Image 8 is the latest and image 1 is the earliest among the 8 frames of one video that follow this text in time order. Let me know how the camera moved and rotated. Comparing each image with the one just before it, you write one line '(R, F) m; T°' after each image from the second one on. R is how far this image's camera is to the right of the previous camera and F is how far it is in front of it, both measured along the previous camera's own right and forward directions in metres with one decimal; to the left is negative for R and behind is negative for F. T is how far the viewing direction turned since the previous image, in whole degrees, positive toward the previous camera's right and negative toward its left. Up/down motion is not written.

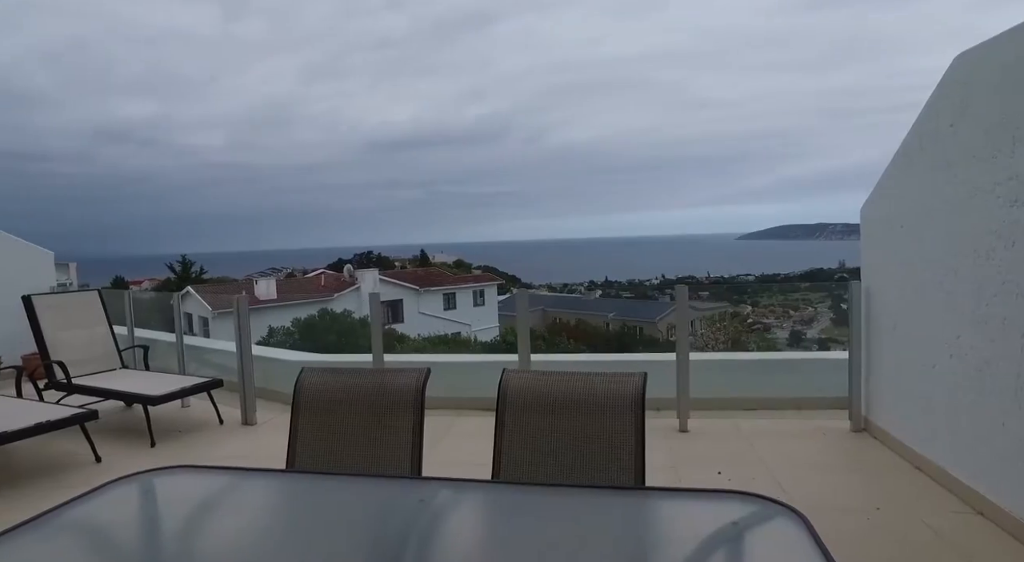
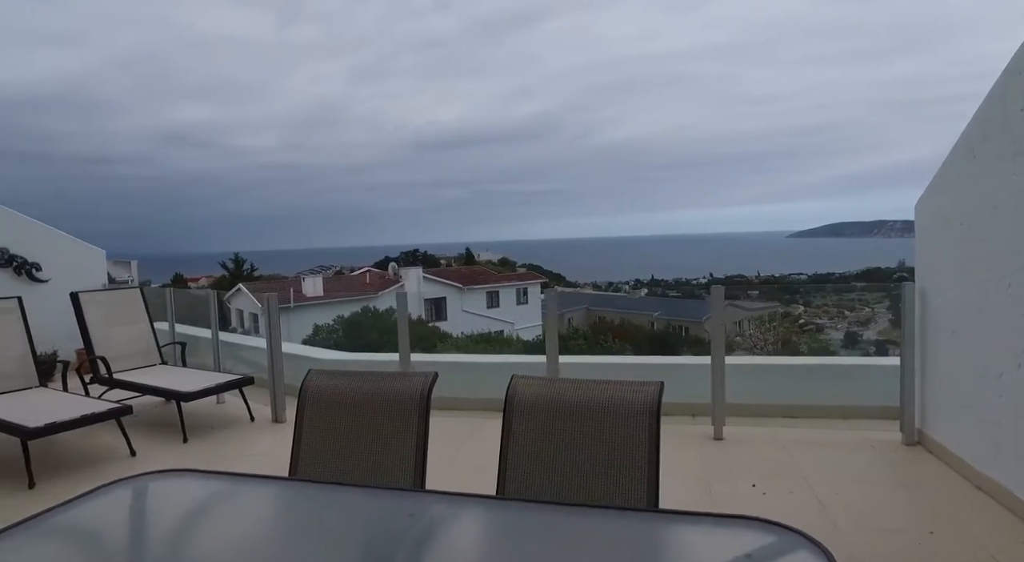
(+0.1, +0.1) m; -4°
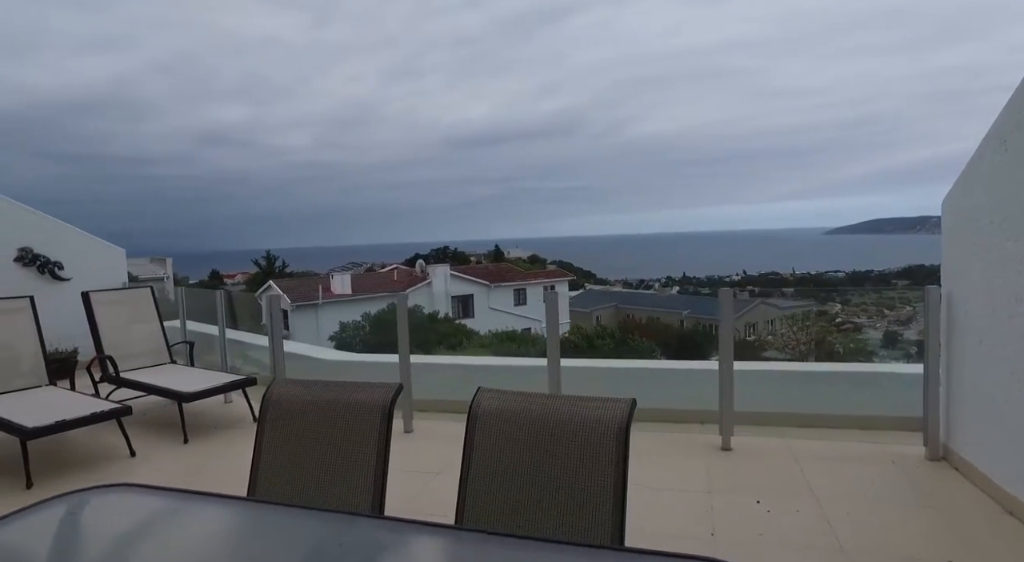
(+0.1, +0.1) m; -3°
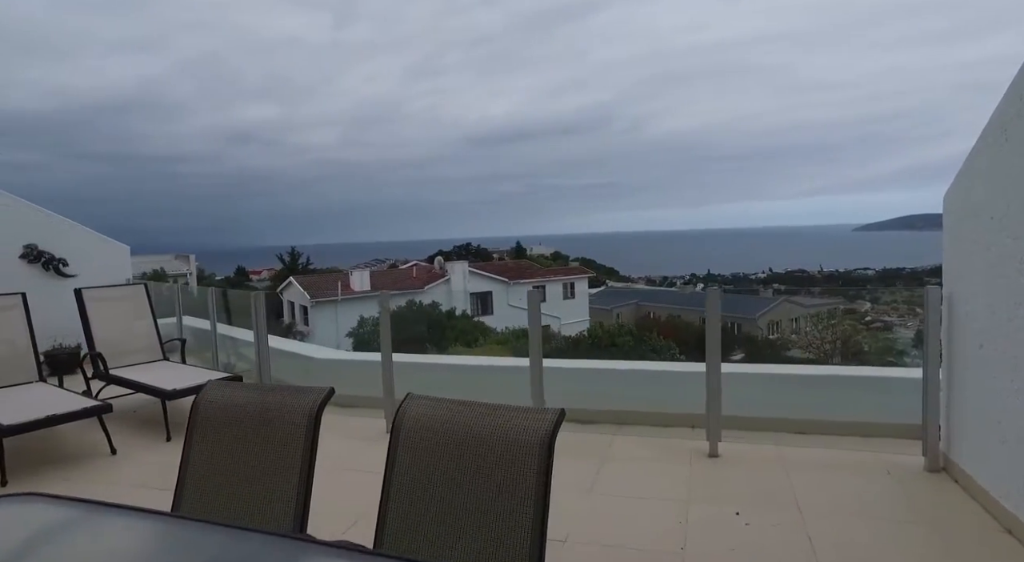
(+0.2, +0.1) m; -2°
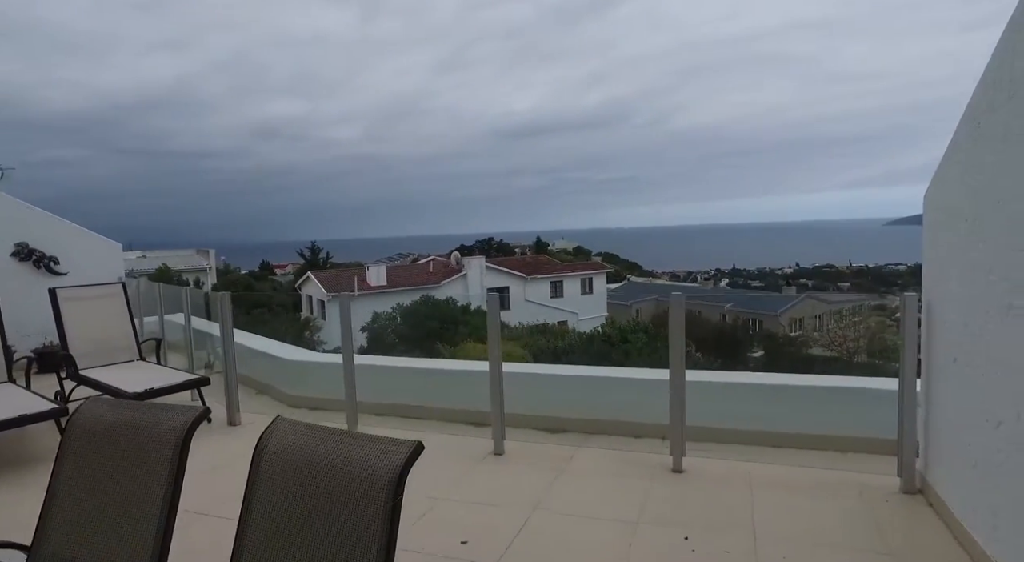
(+0.3, +0.1) m; -2°
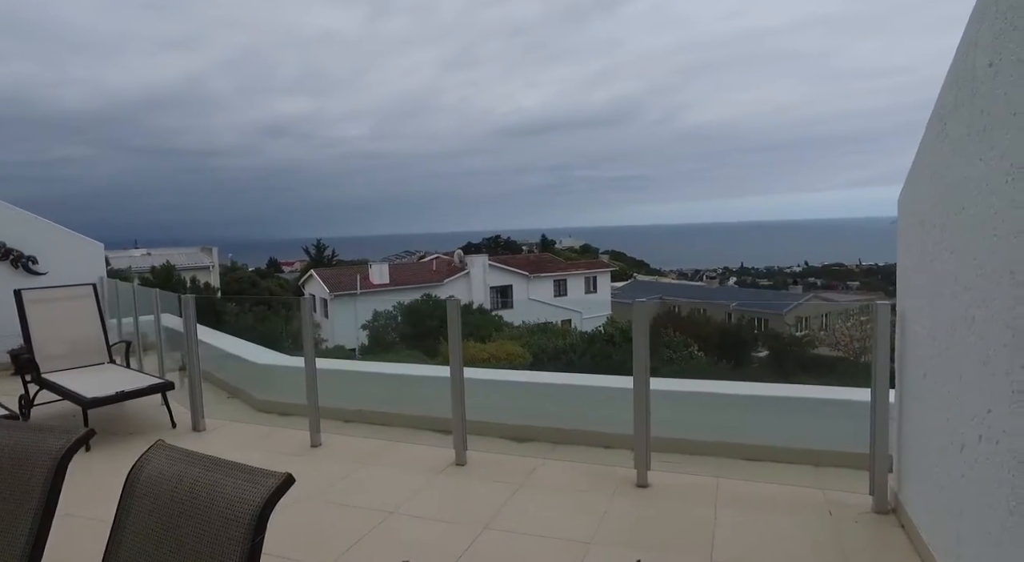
(+0.2, +0.1) m; -1°
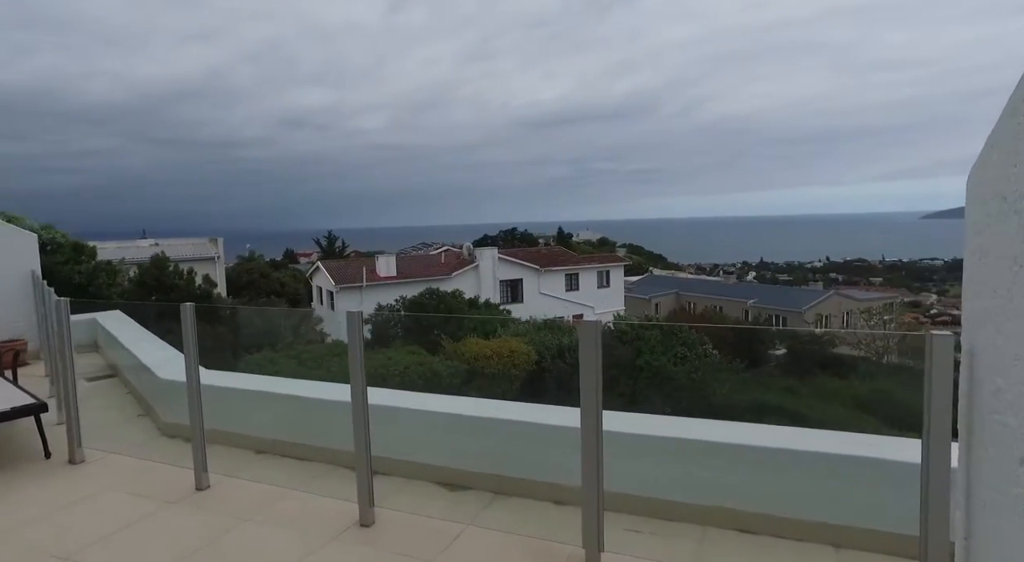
(+0.3, +0.7) m; -1°
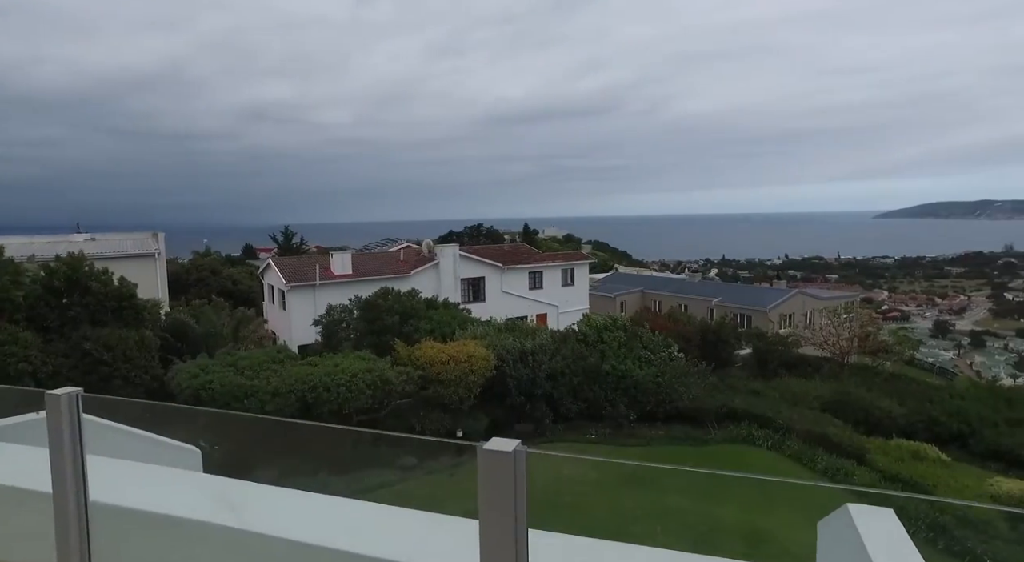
(+0.2, +1.0) m; +3°
